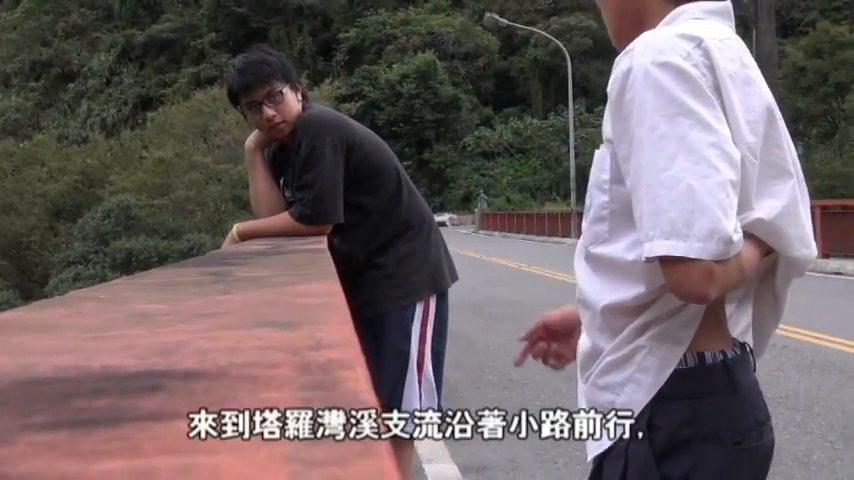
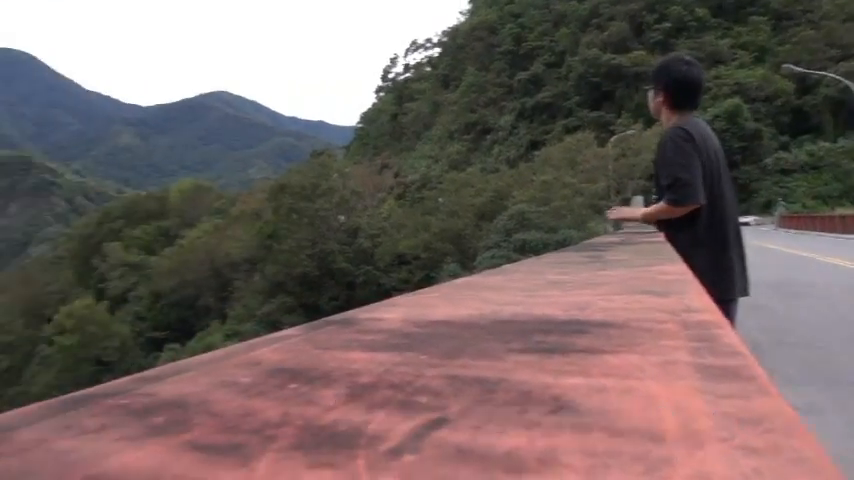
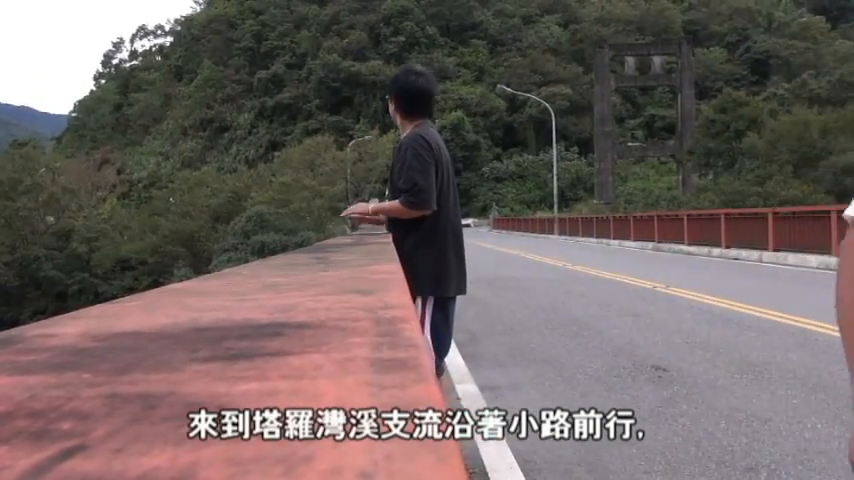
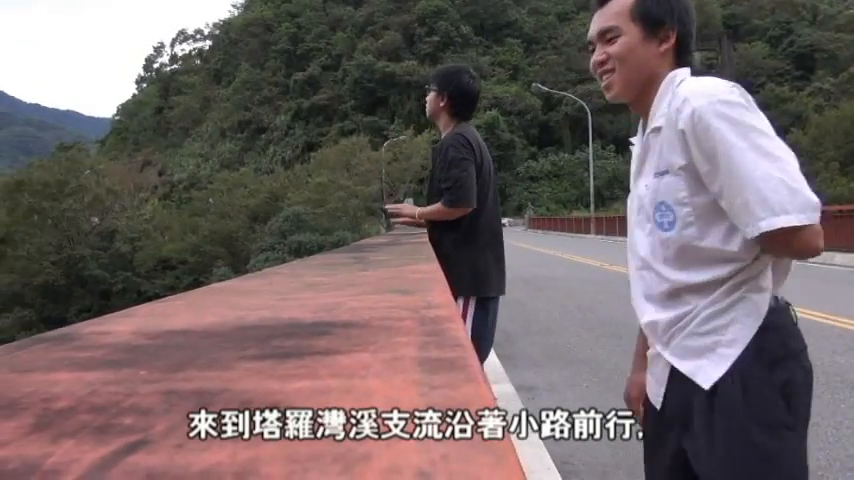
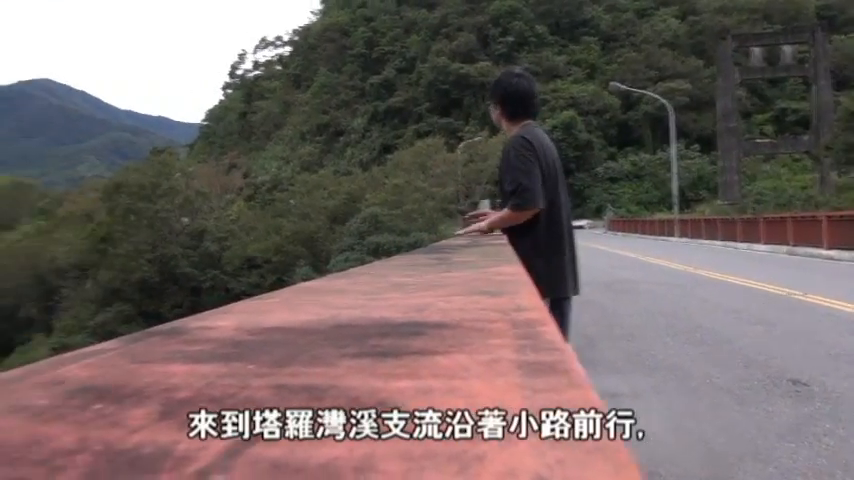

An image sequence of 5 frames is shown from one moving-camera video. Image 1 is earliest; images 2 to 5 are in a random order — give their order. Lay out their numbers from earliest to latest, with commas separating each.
4, 3, 5, 2
